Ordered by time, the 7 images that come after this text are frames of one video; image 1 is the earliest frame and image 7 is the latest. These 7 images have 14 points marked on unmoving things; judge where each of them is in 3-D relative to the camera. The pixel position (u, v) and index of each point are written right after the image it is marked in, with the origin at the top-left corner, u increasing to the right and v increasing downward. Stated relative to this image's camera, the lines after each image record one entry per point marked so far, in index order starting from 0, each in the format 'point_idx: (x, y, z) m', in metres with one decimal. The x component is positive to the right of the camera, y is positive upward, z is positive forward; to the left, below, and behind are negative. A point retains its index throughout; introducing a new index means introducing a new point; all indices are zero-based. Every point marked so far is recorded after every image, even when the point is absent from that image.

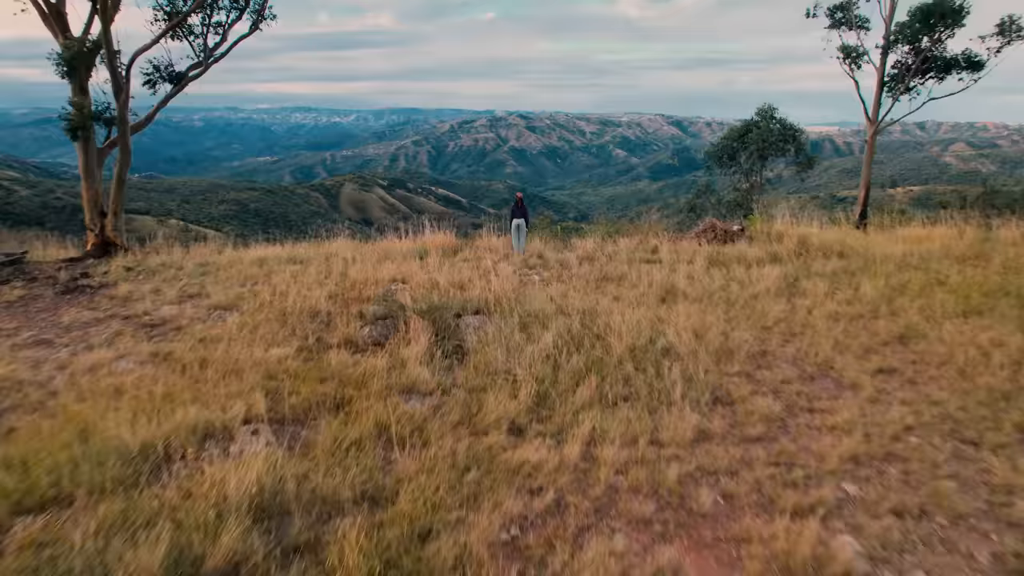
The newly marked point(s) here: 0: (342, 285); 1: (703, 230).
0: (-1.5, 0.0, +5.2) m
1: (+2.5, +0.7, +7.6) m
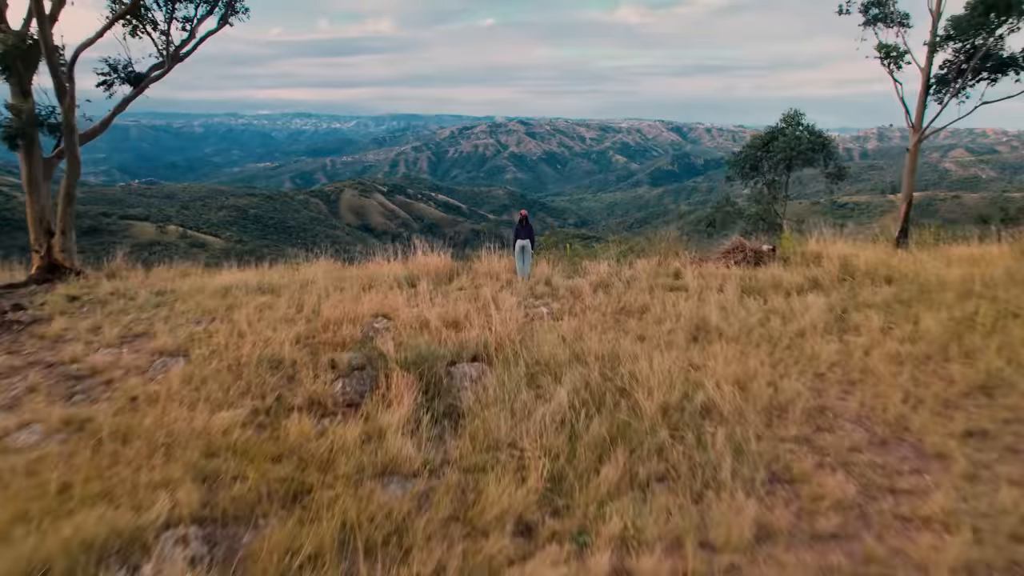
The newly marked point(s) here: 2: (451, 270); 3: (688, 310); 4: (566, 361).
0: (-1.5, -0.3, +4.3) m
1: (+2.5, +0.4, +6.7) m
2: (-0.6, +0.2, +6.0) m
3: (+1.5, -0.2, +5.0) m
4: (+0.4, -0.5, +4.0) m
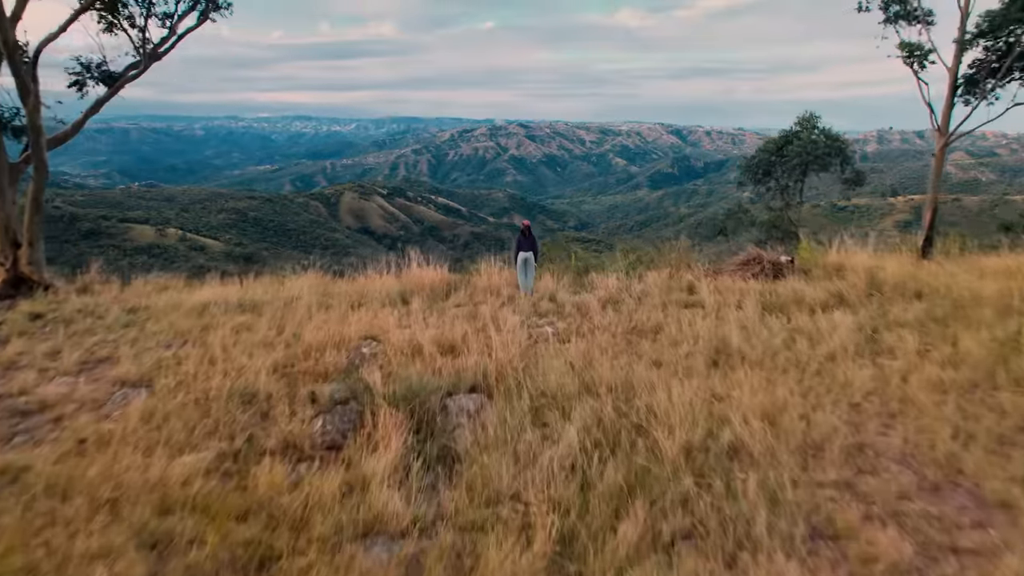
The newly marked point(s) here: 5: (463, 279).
0: (-1.5, -0.4, +3.9) m
1: (+2.5, +0.3, +6.3) m
2: (-0.6, 0.0, +5.5) m
3: (+1.5, -0.3, +4.6) m
4: (+0.4, -0.6, +3.5) m
5: (-0.5, +0.1, +6.0) m
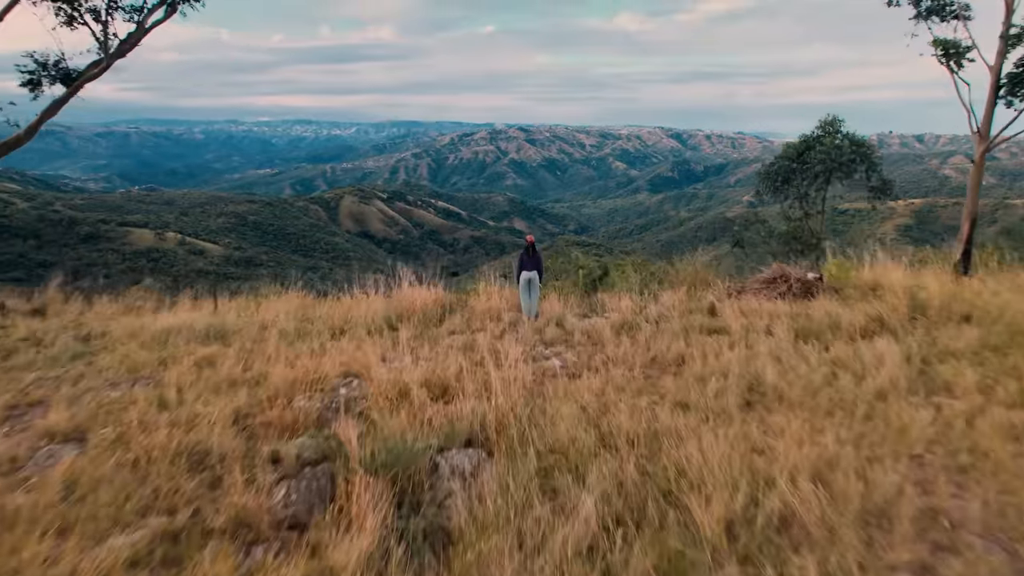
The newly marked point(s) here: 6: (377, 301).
0: (-1.4, -0.6, +3.4) m
1: (+2.5, +0.1, +5.8) m
2: (-0.6, -0.2, +5.0) m
3: (+1.5, -0.5, +4.1) m
4: (+0.4, -0.8, +3.0) m
5: (-0.4, -0.1, +5.4) m
6: (-1.2, -0.1, +5.1) m
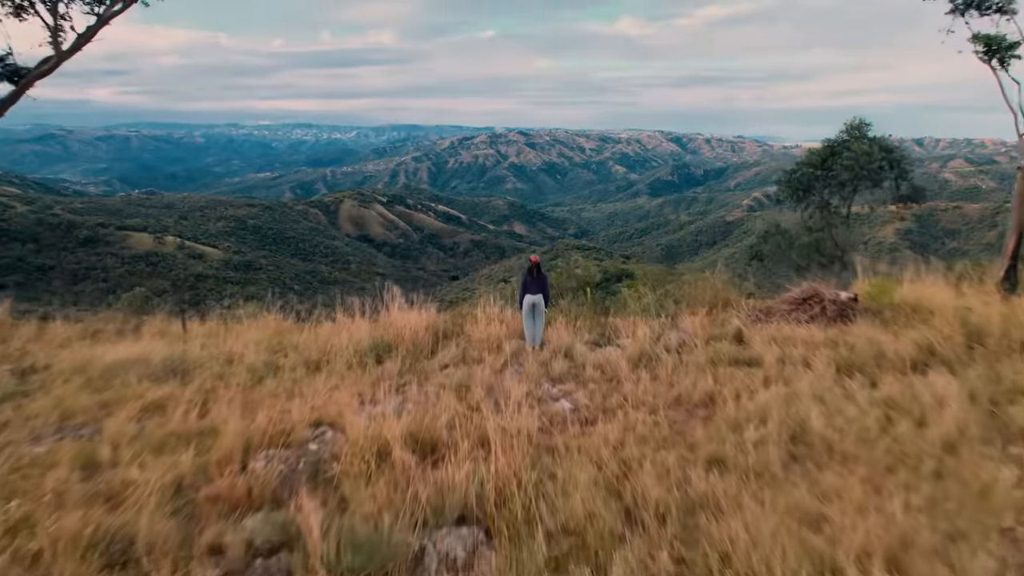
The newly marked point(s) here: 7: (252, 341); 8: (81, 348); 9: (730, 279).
0: (-1.4, -0.8, +2.8) m
1: (+2.6, -0.1, +5.2) m
2: (-0.6, -0.4, +4.4) m
3: (+1.6, -0.7, +3.5) m
4: (+0.4, -1.0, +2.4) m
5: (-0.4, -0.3, +4.9) m
6: (-1.2, -0.3, +4.5) m
7: (-1.9, -0.4, +4.3) m
8: (-3.1, -0.5, +4.3) m
9: (+2.4, +0.1, +6.3) m
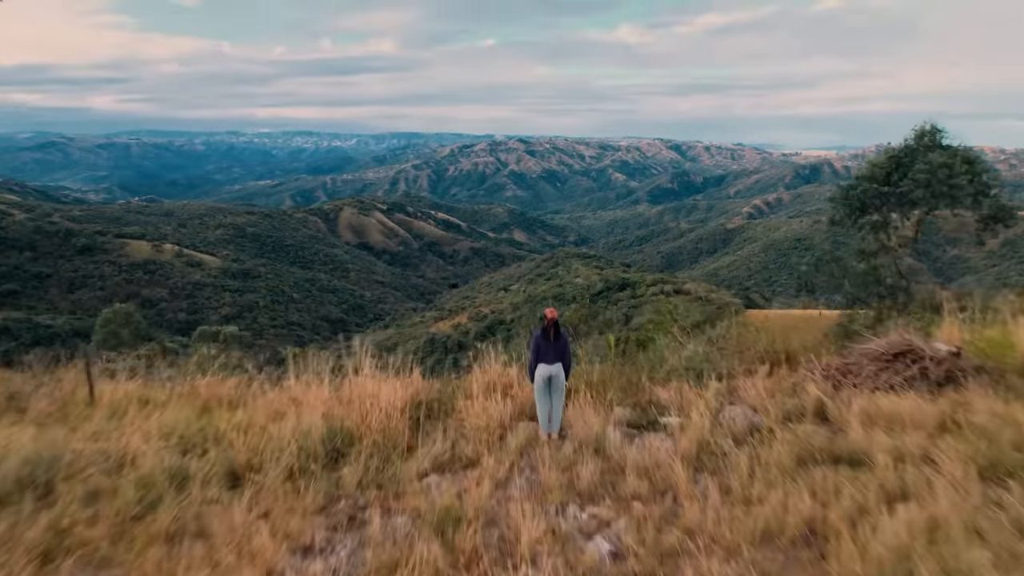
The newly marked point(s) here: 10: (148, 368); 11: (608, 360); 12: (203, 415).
0: (-1.4, -1.1, +1.6) m
1: (+2.6, -0.5, +4.1) m
2: (-0.5, -0.7, +3.3) m
3: (+1.6, -1.0, +2.3) m
4: (+0.5, -1.3, +1.3) m
5: (-0.4, -0.6, +3.7) m
6: (-1.1, -0.6, +3.4) m
7: (-1.9, -0.7, +3.1) m
8: (-3.1, -0.8, +3.2) m
9: (+2.4, -0.3, +5.2) m
10: (-3.2, -0.6, +4.9) m
11: (+0.8, -0.5, +4.8) m
12: (-1.8, -0.7, +3.3) m
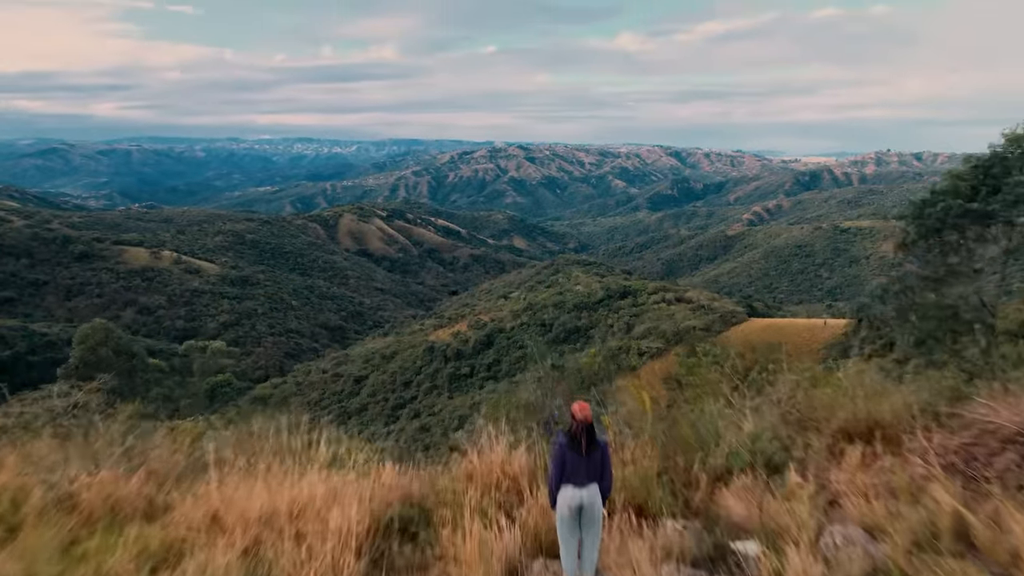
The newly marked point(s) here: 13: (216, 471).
0: (-1.3, -1.4, +0.6) m
1: (+2.6, -0.8, +3.0) m
2: (-0.5, -1.0, +2.2) m
3: (+1.6, -1.3, +1.3) m
4: (+0.5, -1.6, +0.2) m
5: (-0.4, -0.9, +2.7) m
6: (-1.1, -0.9, +2.4) m
7: (-1.8, -1.0, +2.1) m
8: (-3.1, -1.1, +2.1) m
9: (+2.5, -0.6, +4.2) m
10: (-3.1, -0.9, +3.9) m
11: (+0.8, -0.8, +3.8) m
12: (-1.7, -1.0, +2.3) m
13: (-1.7, -0.9, +3.1) m
